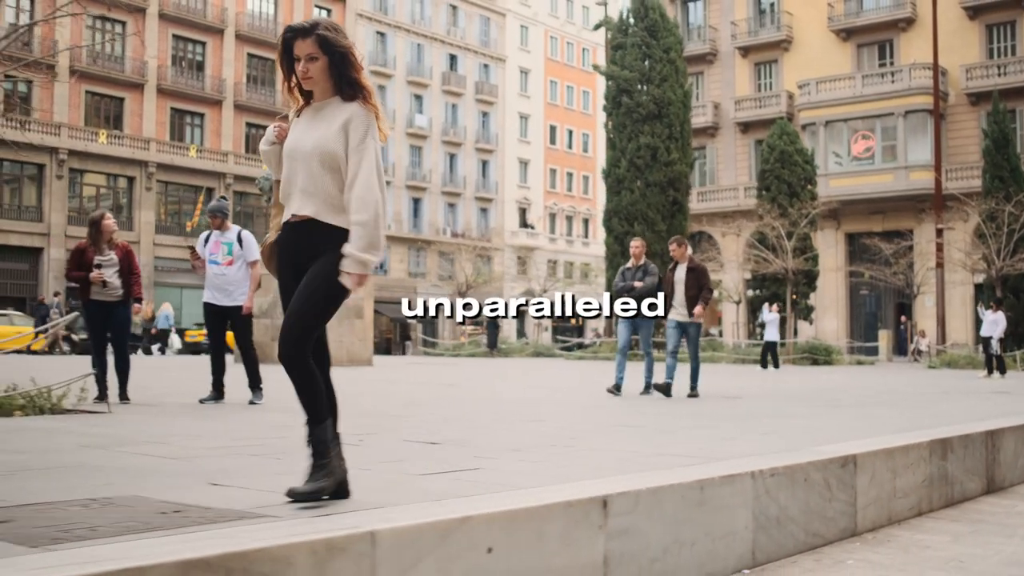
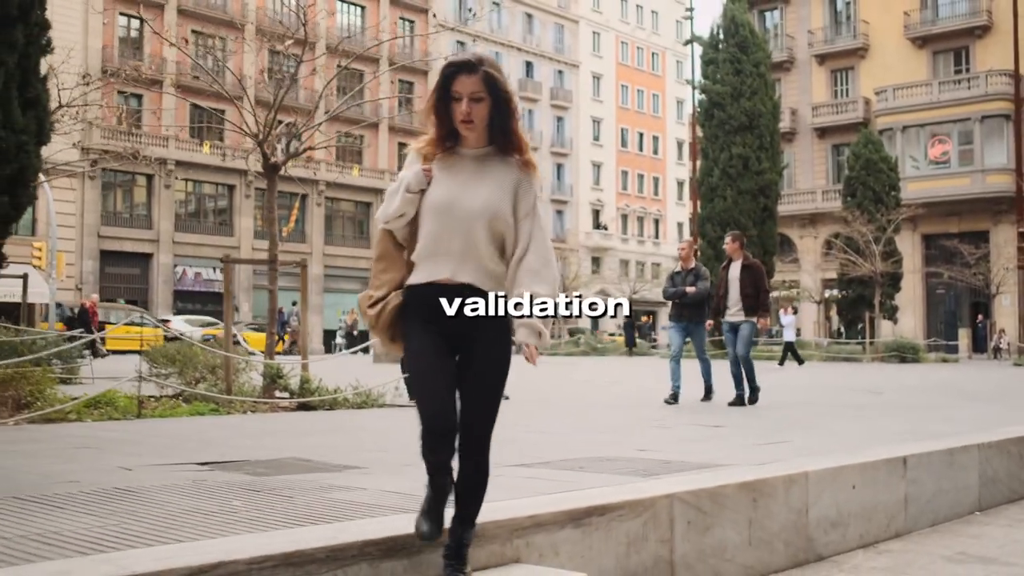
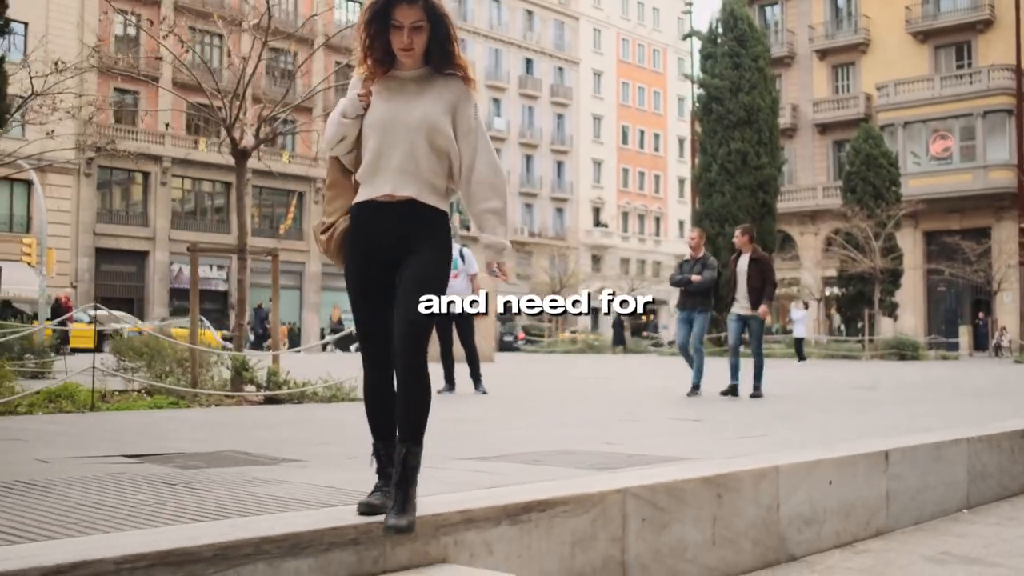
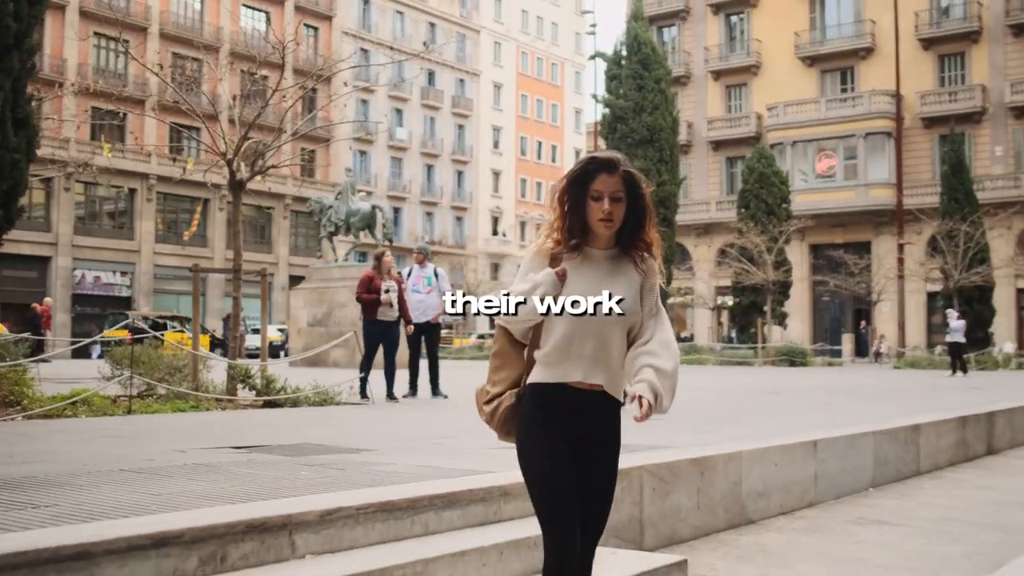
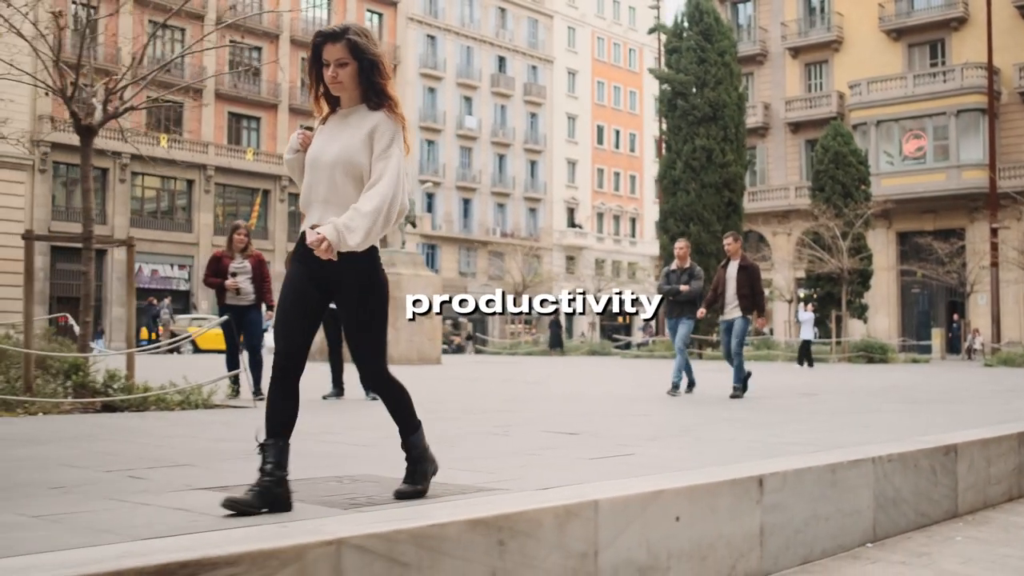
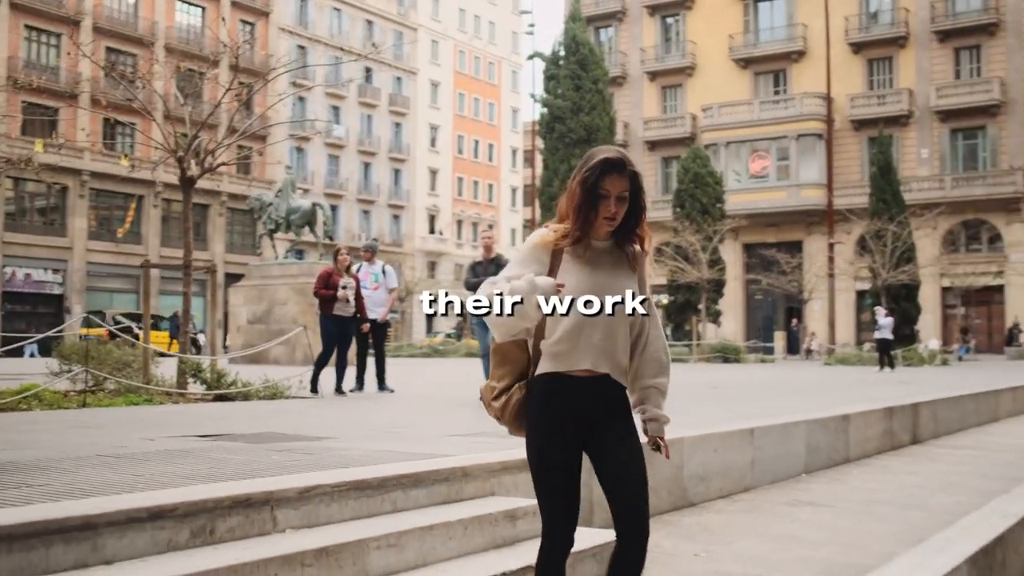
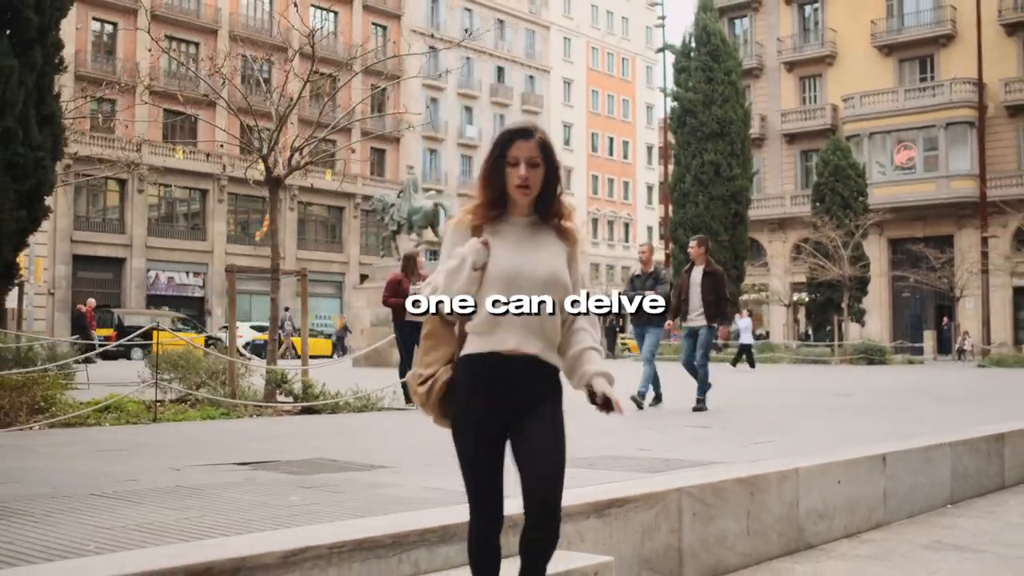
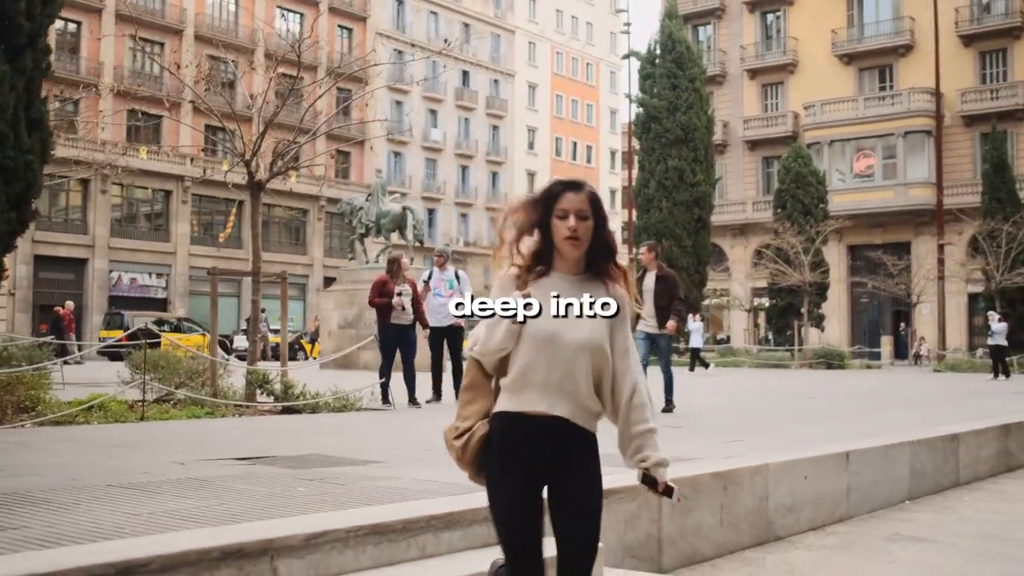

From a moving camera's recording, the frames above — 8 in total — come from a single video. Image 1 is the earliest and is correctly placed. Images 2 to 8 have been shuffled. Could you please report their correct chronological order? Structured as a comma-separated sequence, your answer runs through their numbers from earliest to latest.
5, 3, 2, 7, 8, 4, 6
